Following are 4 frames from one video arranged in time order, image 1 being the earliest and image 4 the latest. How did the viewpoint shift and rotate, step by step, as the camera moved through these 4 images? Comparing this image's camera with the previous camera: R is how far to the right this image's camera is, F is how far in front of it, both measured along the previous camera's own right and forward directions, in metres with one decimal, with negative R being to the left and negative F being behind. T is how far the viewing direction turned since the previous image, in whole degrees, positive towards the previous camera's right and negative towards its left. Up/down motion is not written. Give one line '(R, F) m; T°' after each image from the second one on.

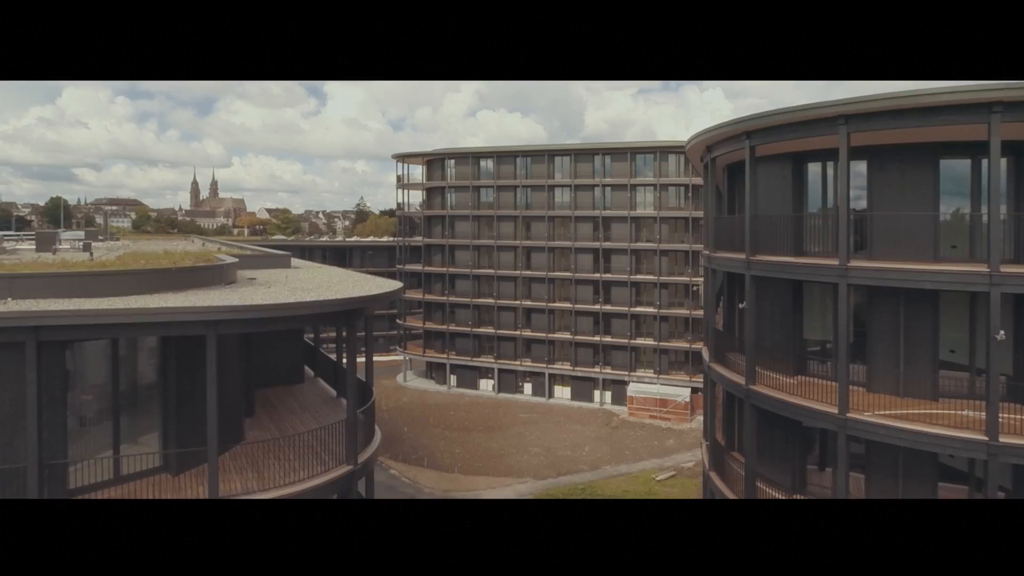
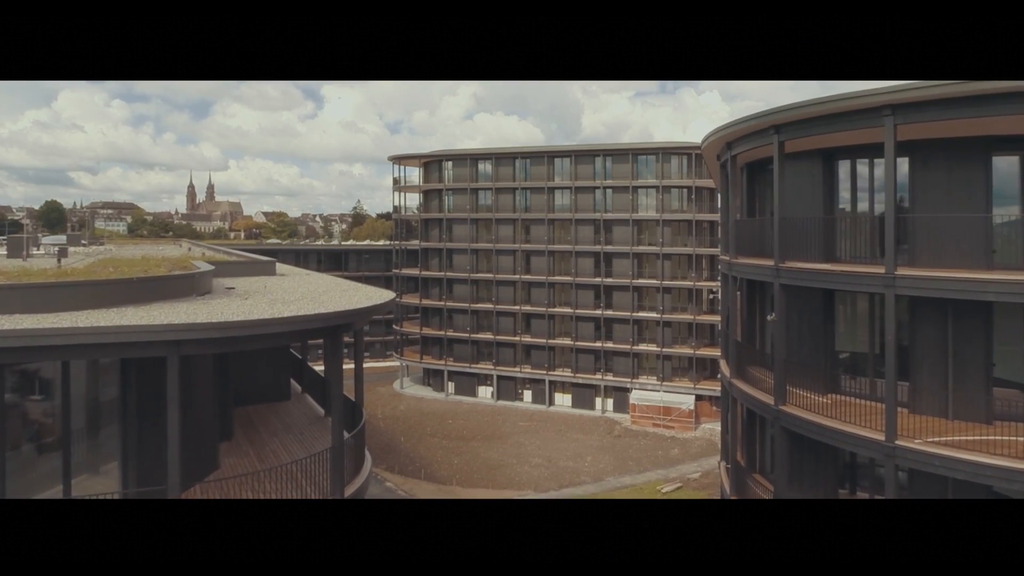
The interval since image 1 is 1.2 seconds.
(-0.1, +0.8) m; 0°
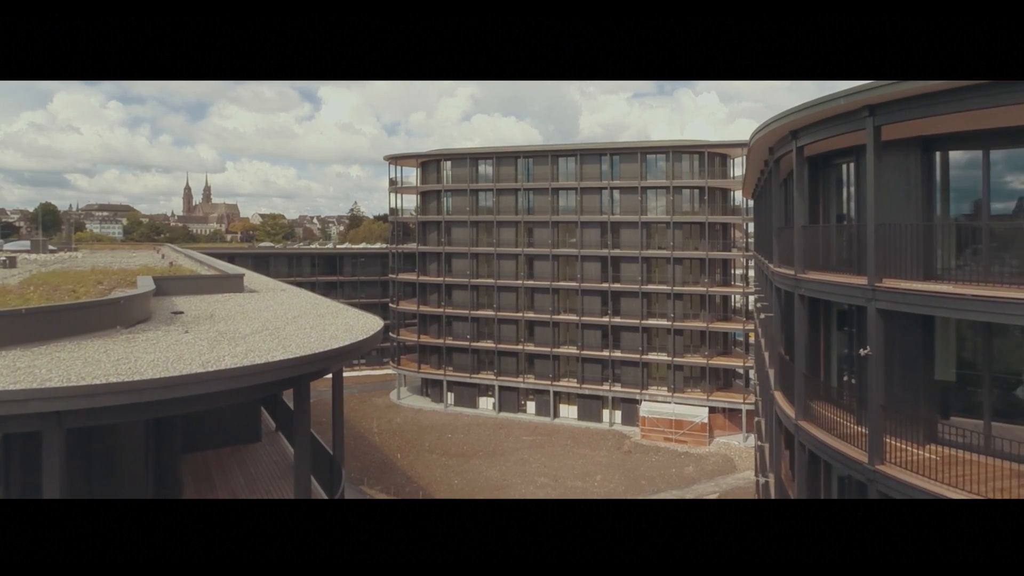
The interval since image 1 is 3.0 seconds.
(-0.2, +1.6) m; 0°
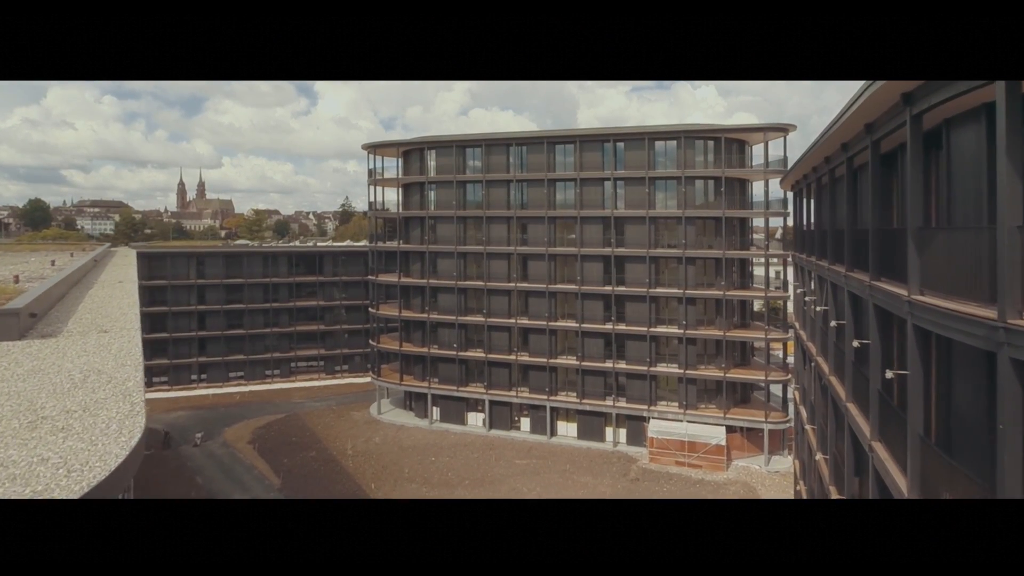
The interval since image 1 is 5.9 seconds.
(+0.3, +3.4) m; 0°
